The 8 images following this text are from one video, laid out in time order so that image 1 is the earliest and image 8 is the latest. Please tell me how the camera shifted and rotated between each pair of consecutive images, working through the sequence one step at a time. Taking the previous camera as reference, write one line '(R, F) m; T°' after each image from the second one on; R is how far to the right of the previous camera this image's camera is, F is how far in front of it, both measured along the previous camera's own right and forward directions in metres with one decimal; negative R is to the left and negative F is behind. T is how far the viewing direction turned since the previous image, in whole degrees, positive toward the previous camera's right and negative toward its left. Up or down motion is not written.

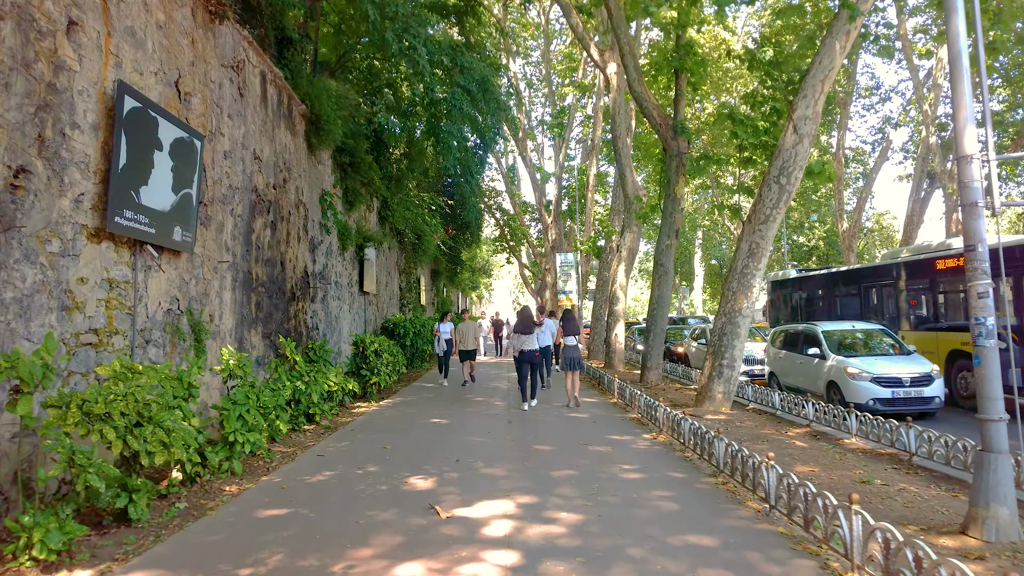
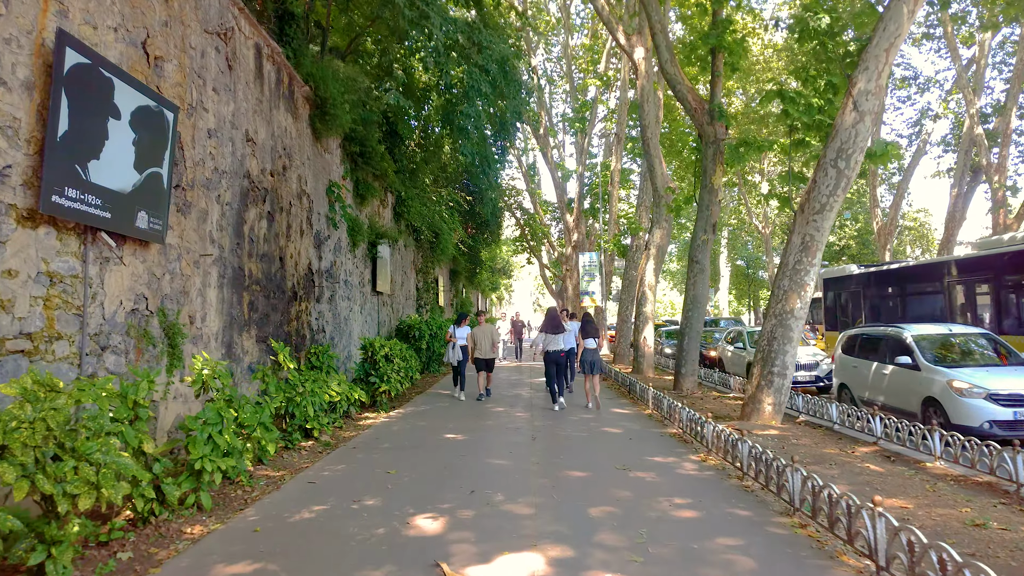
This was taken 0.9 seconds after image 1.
(0.0, +1.0) m; -1°
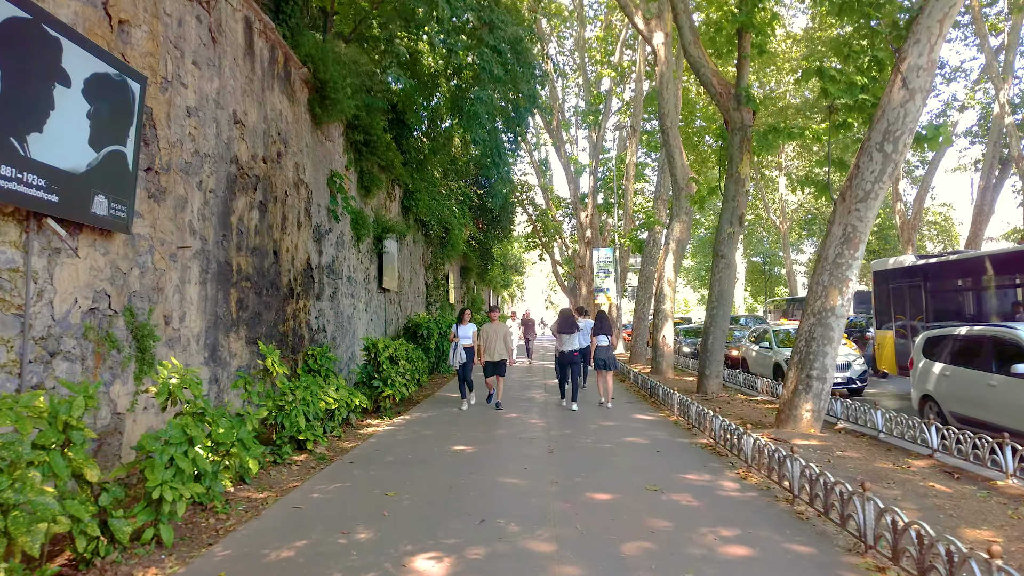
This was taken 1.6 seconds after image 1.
(0.0, +0.7) m; -1°
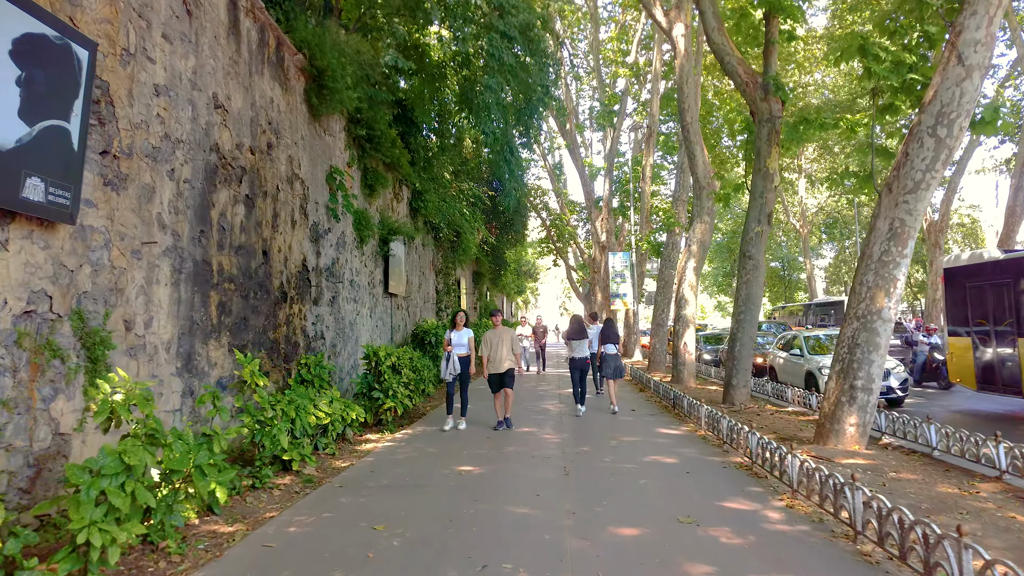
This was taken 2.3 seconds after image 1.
(0.0, +0.7) m; -1°
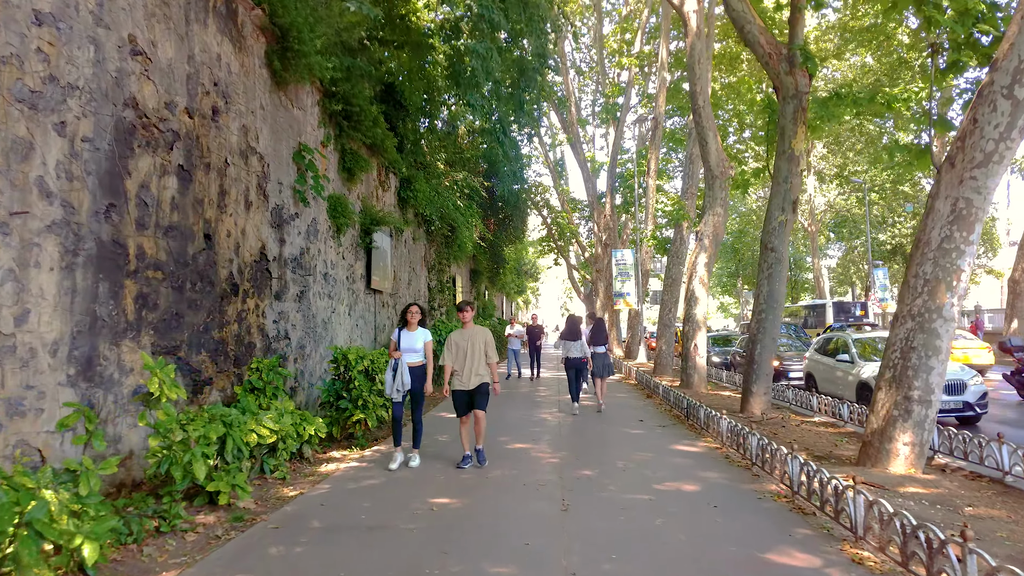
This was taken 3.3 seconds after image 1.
(+0.1, +1.2) m; 0°
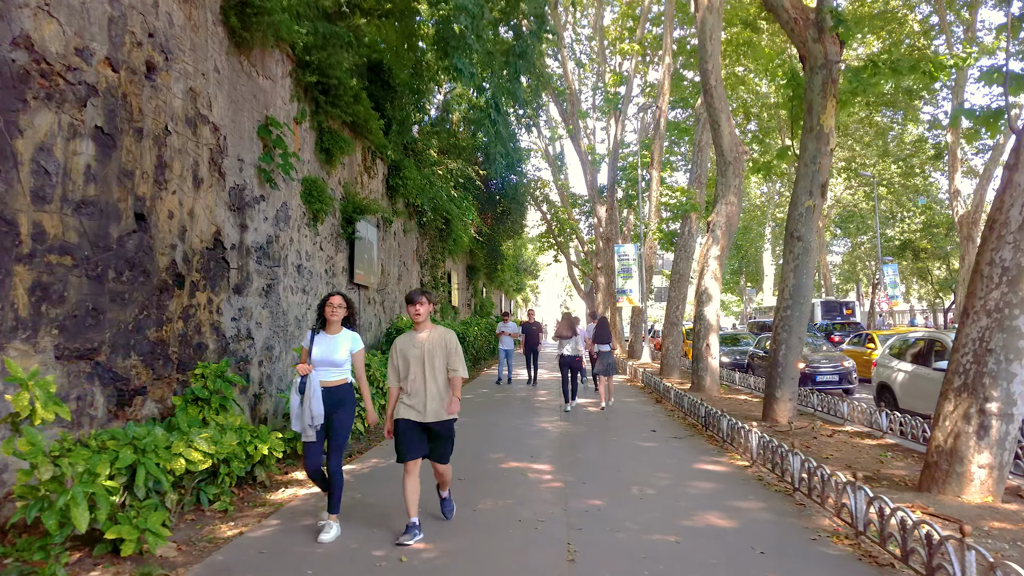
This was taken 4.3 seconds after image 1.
(0.0, +1.0) m; 0°
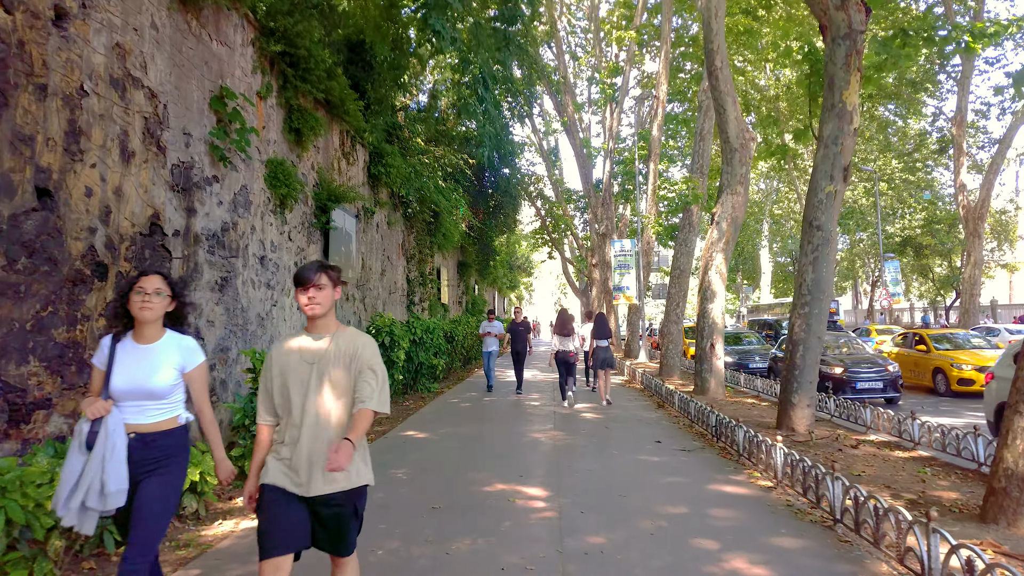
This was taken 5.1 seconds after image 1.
(+0.1, +0.9) m; 0°
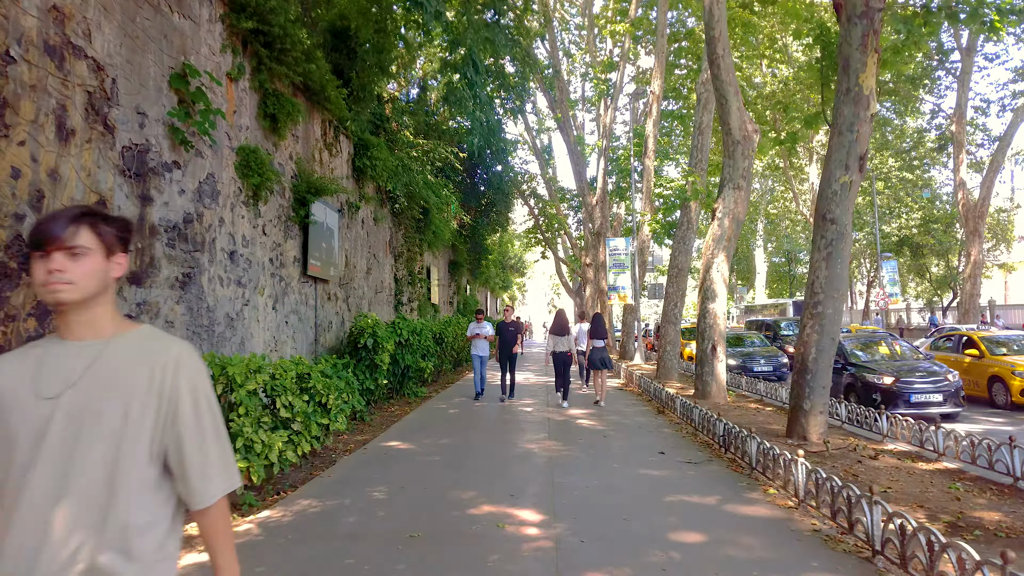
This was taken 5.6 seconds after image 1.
(0.0, +0.6) m; +1°
